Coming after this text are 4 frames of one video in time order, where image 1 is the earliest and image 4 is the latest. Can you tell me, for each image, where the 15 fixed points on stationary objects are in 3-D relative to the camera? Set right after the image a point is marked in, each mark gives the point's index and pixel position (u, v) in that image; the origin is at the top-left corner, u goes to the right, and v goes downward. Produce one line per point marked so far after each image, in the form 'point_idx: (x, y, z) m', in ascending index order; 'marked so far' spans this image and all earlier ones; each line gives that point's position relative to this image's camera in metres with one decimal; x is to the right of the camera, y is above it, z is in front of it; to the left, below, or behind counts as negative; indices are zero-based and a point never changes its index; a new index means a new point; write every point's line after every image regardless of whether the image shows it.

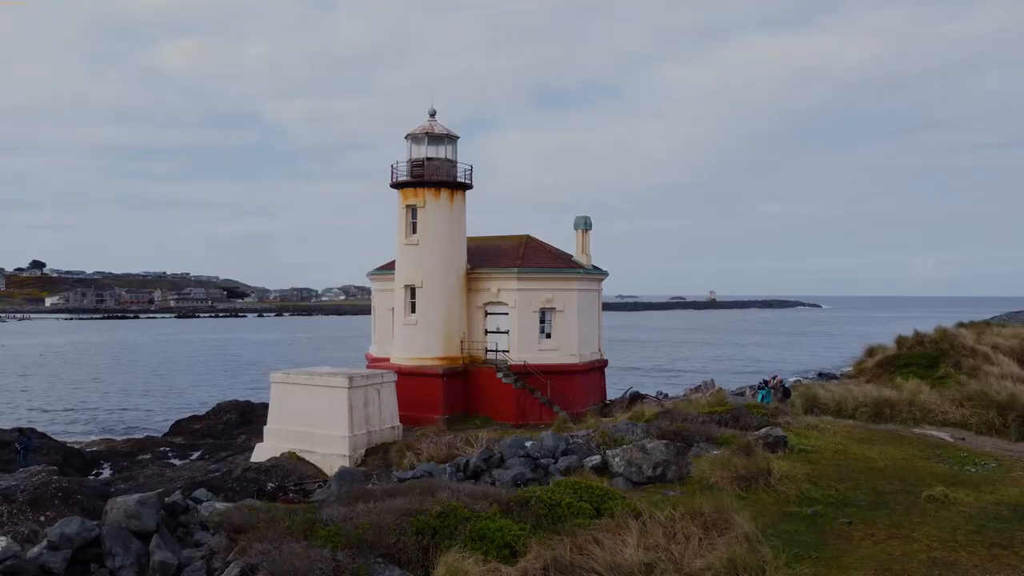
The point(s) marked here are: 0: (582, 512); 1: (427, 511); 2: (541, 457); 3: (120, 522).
0: (+0.7, -2.2, +7.6) m
1: (-0.7, -2.1, +7.3) m
2: (+0.5, -2.6, +11.8) m
3: (-3.9, -2.3, +7.7) m
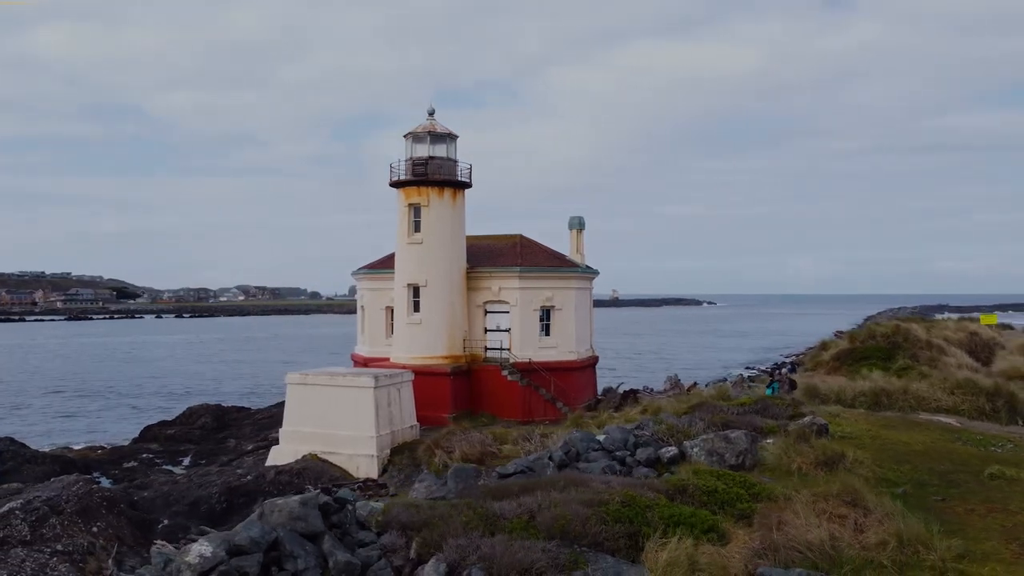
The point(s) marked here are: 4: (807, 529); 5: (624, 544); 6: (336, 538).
0: (+2.4, -2.2, +8.0) m
1: (+1.0, -2.1, +7.5) m
2: (+1.7, -2.6, +12.1) m
3: (-2.2, -2.3, +7.6) m
4: (+2.8, -2.3, +7.2) m
5: (+1.0, -2.3, +6.9) m
6: (-1.8, -2.5, +7.7) m
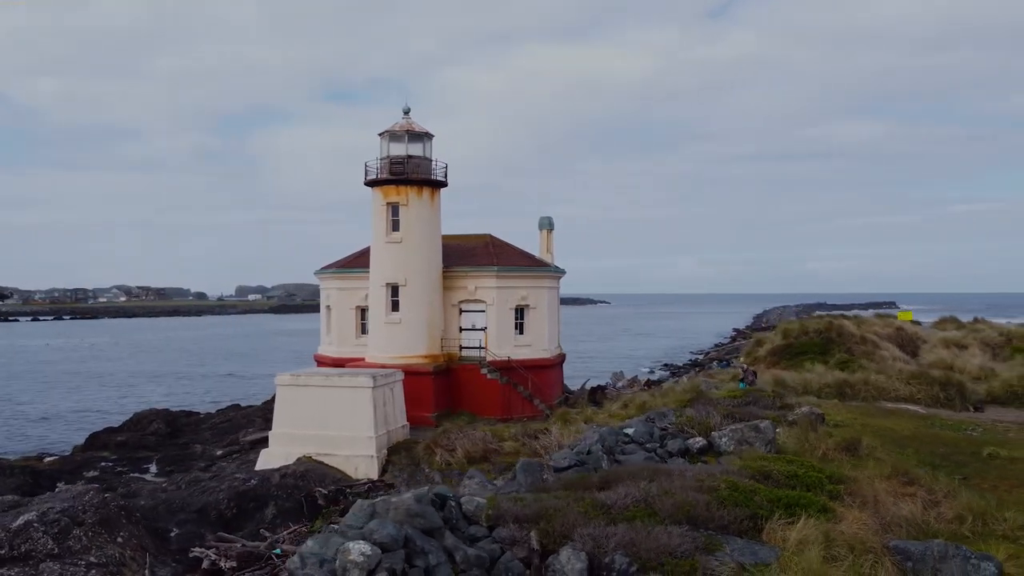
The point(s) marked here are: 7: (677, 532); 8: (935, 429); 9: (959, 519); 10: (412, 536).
0: (+3.5, -2.2, +8.6) m
1: (+2.1, -2.1, +8.0) m
2: (+2.2, -2.5, +12.6) m
3: (-1.0, -2.3, +7.6) m
4: (+3.9, -2.2, +7.8) m
5: (+2.2, -2.3, +7.3) m
6: (-0.6, -2.5, +7.8) m
7: (+1.5, -2.3, +7.1) m
8: (+8.2, -2.7, +14.8) m
9: (+4.7, -2.4, +8.0) m
10: (-1.0, -2.4, +7.3) m
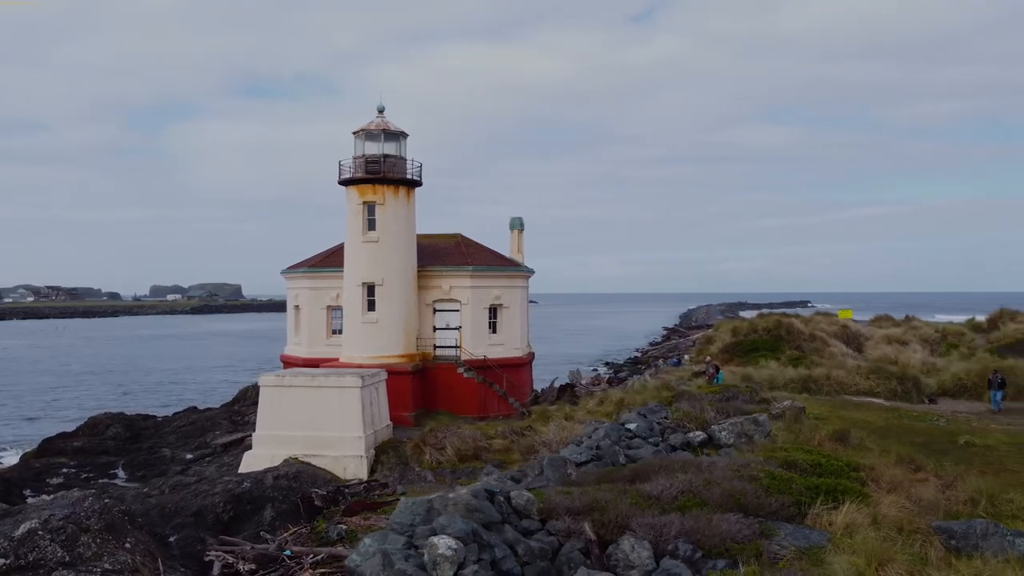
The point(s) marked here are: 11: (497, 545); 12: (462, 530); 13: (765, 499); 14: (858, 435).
0: (+3.9, -2.2, +9.2) m
1: (+2.7, -2.1, +8.4) m
2: (+2.3, -2.5, +13.1) m
3: (-0.4, -2.3, +7.8) m
4: (+4.5, -2.2, +8.4) m
5: (+2.8, -2.3, +7.8) m
6: (0.0, -2.5, +8.0) m
7: (+2.1, -2.3, +7.5) m
8: (+8.1, -2.7, +15.7) m
9: (+5.2, -2.4, +8.7) m
10: (-0.3, -2.4, +7.5) m
11: (-0.1, -2.5, +7.4) m
12: (-0.5, -2.3, +7.2) m
13: (+2.6, -2.2, +7.9) m
14: (+5.8, -2.5, +13.0) m
